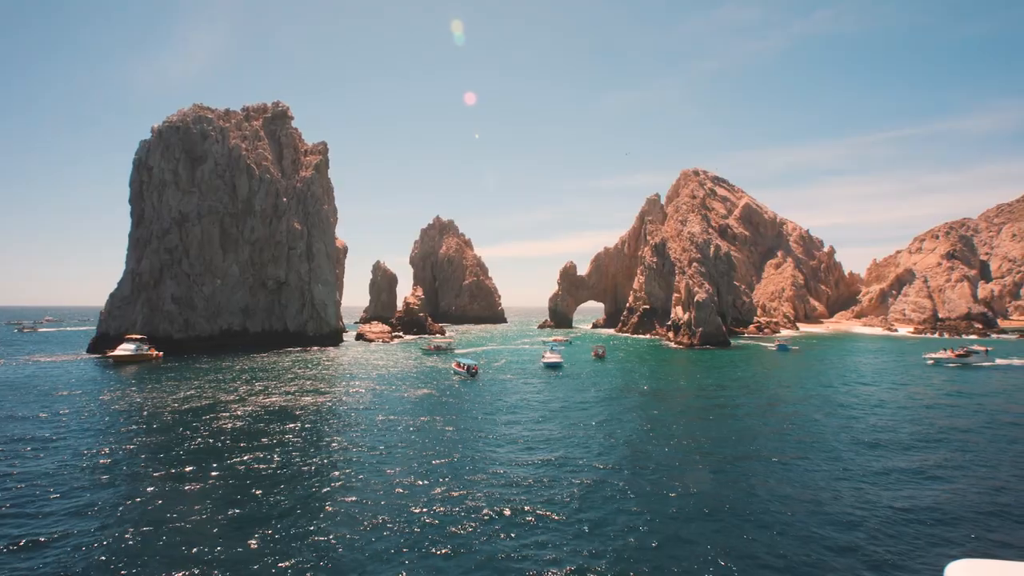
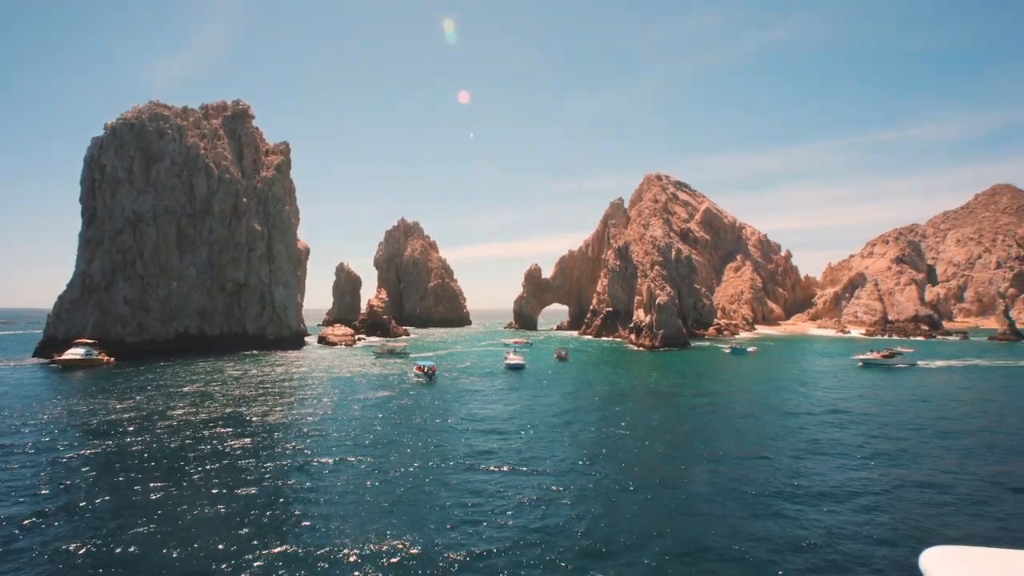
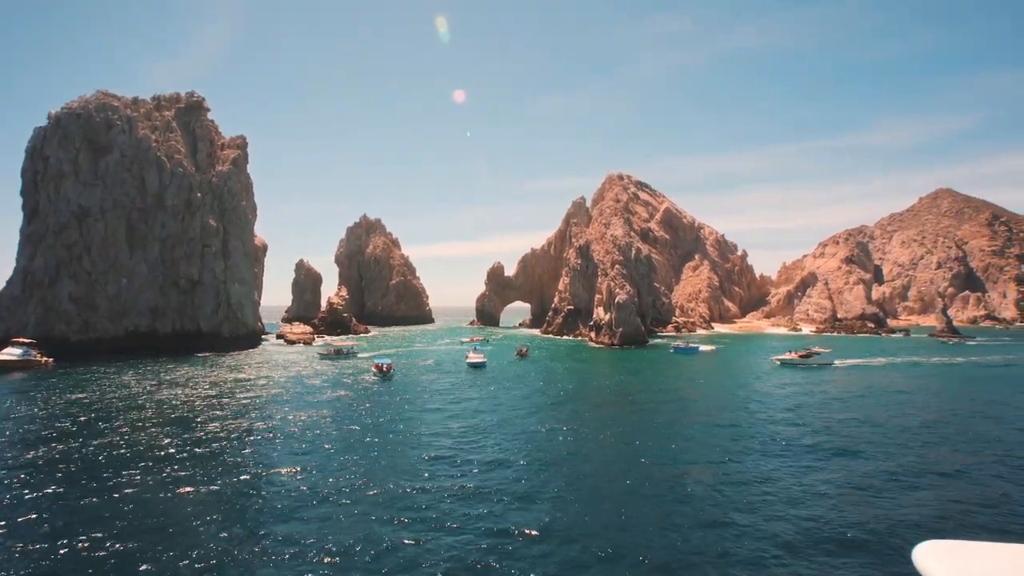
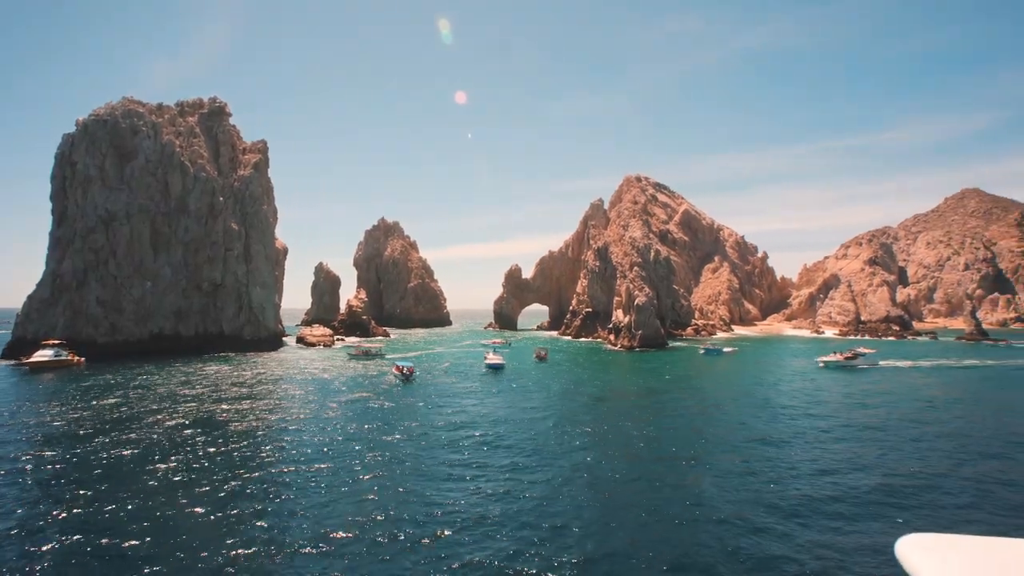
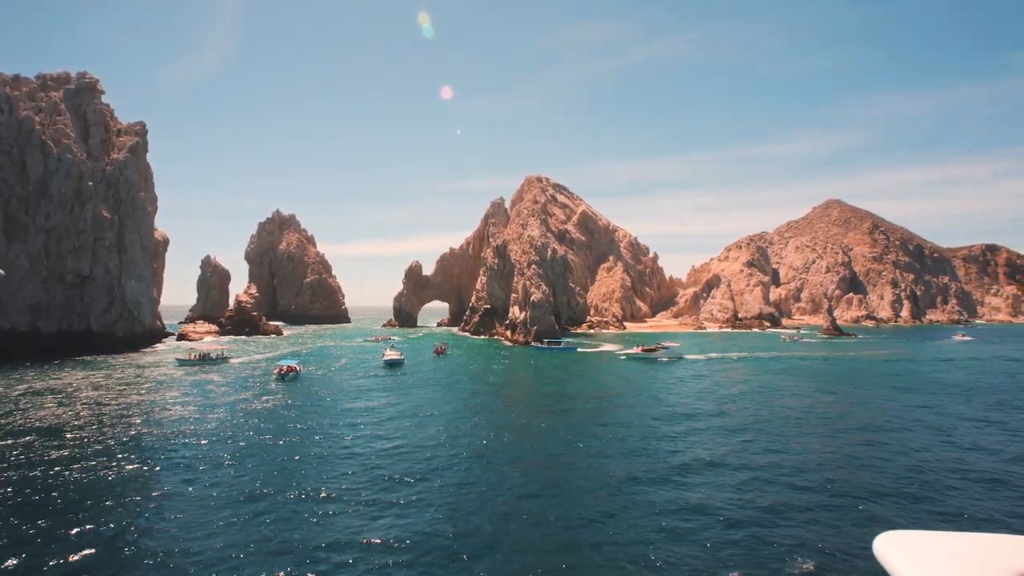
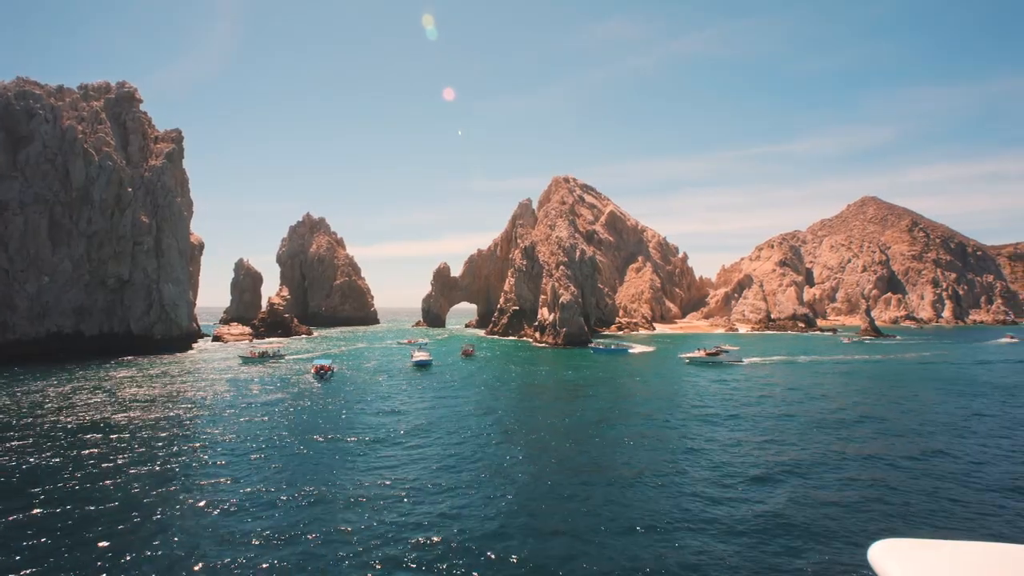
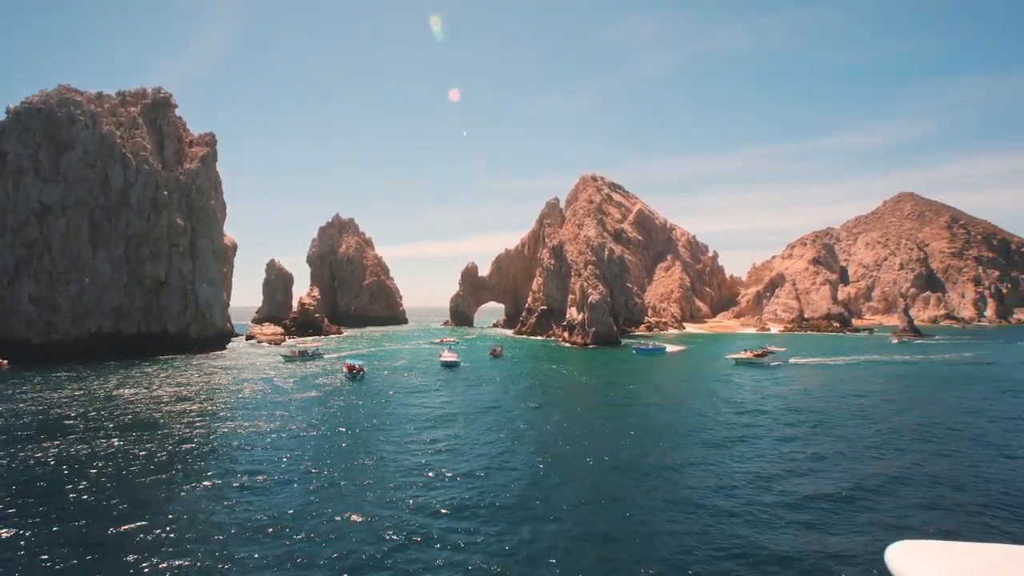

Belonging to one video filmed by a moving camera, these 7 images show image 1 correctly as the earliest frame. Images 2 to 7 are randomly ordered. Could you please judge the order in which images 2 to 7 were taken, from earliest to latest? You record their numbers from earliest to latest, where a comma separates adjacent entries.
2, 4, 3, 7, 6, 5
